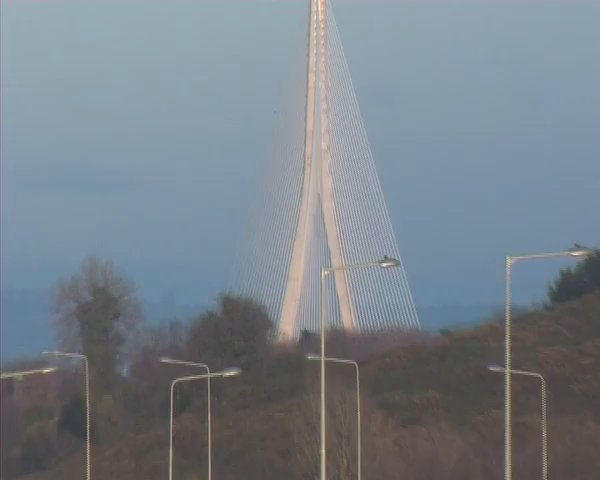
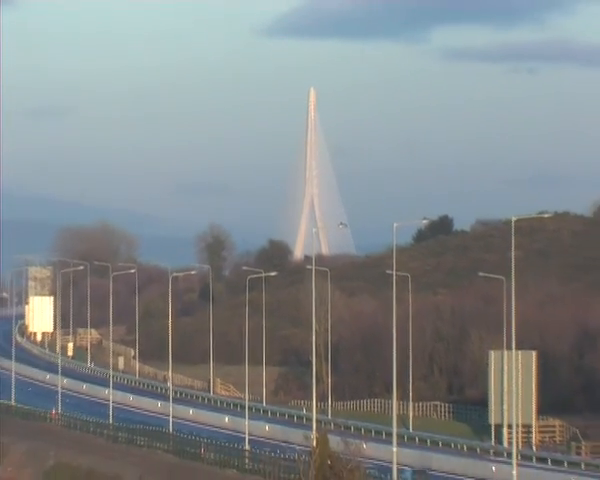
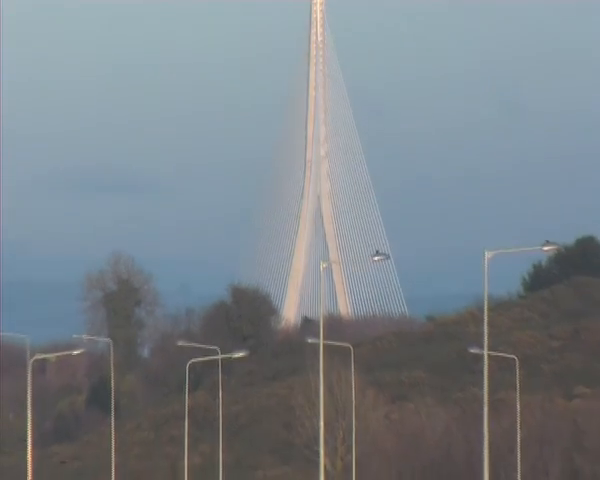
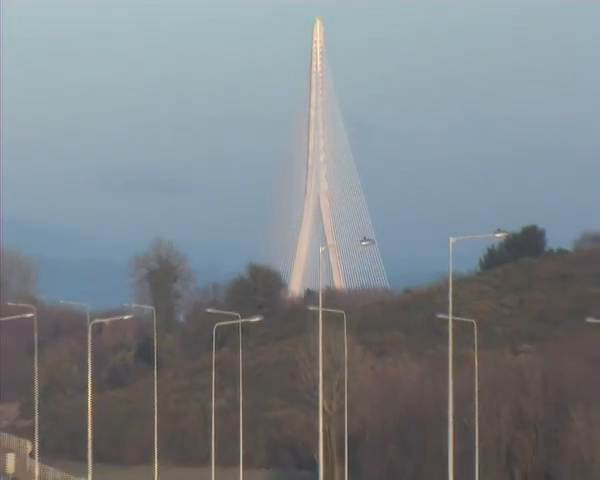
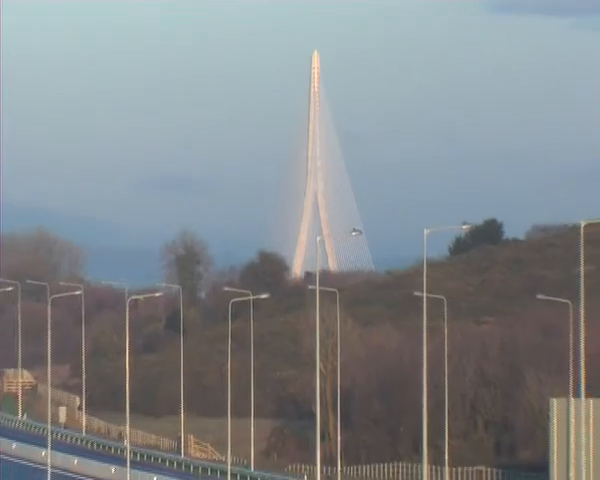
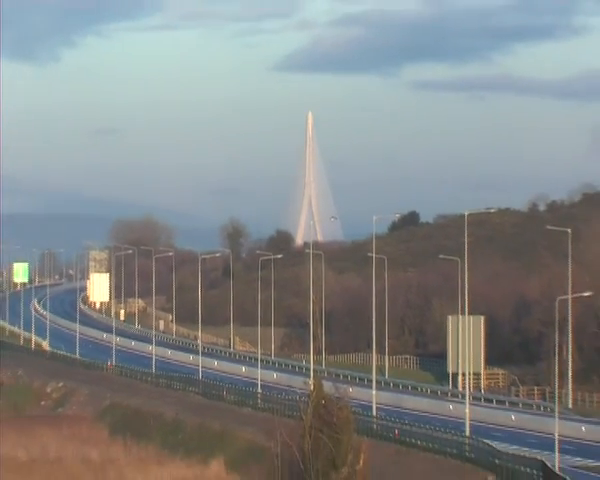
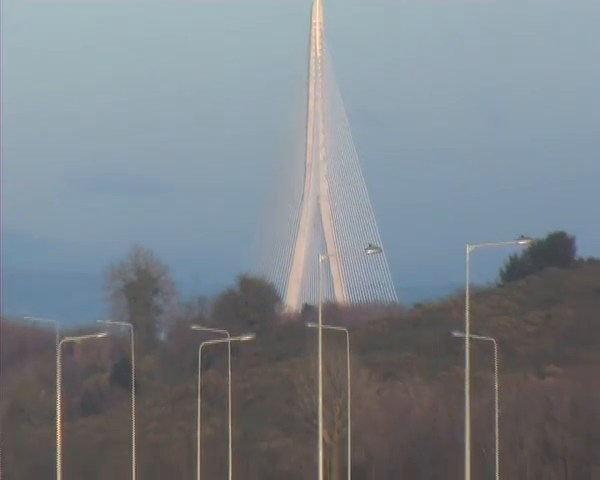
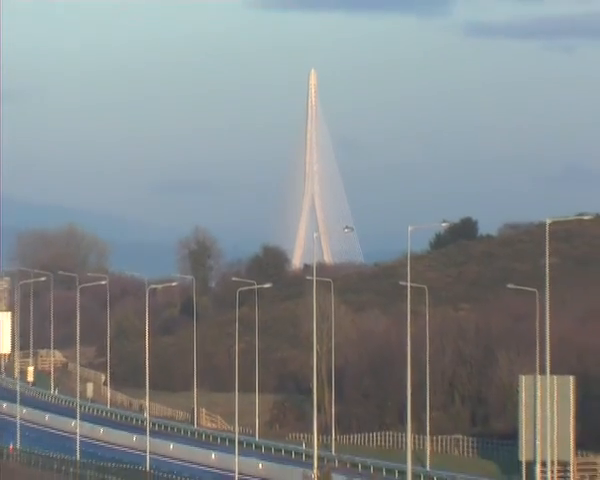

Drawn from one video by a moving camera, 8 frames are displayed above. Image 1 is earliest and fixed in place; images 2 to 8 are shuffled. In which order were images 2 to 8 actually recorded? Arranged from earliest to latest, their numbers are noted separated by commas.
3, 7, 4, 5, 8, 2, 6
